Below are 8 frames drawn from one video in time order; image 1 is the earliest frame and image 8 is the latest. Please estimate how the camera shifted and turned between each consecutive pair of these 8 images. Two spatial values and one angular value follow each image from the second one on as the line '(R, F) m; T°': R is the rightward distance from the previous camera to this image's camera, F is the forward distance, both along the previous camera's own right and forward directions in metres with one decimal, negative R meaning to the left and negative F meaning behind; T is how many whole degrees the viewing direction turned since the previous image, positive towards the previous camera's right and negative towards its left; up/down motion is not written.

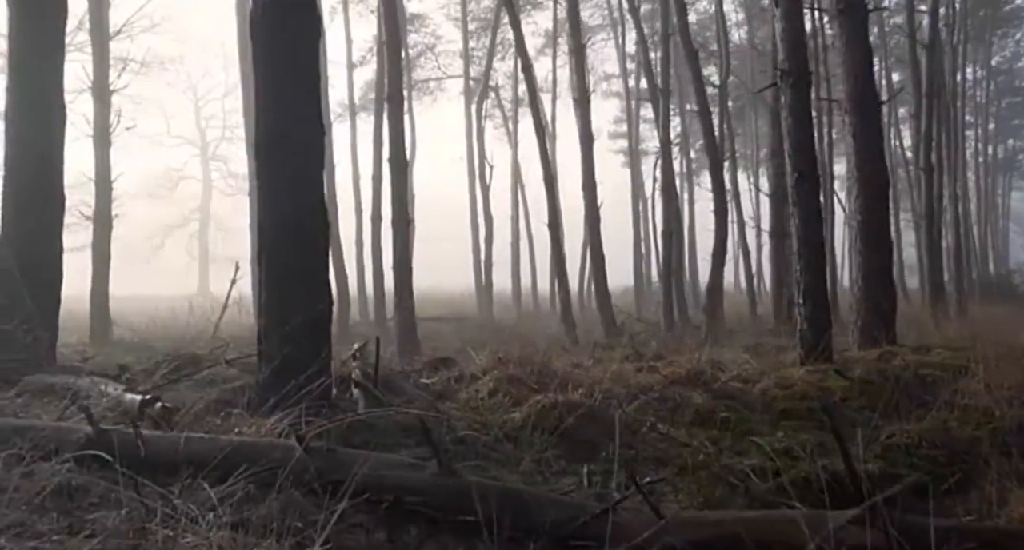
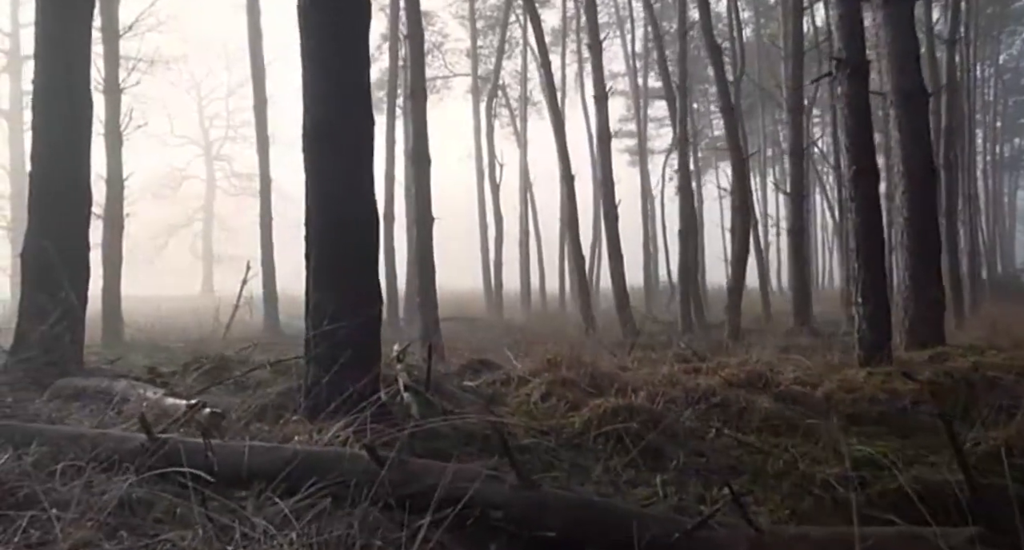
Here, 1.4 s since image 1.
(-0.4, +0.3) m; 0°
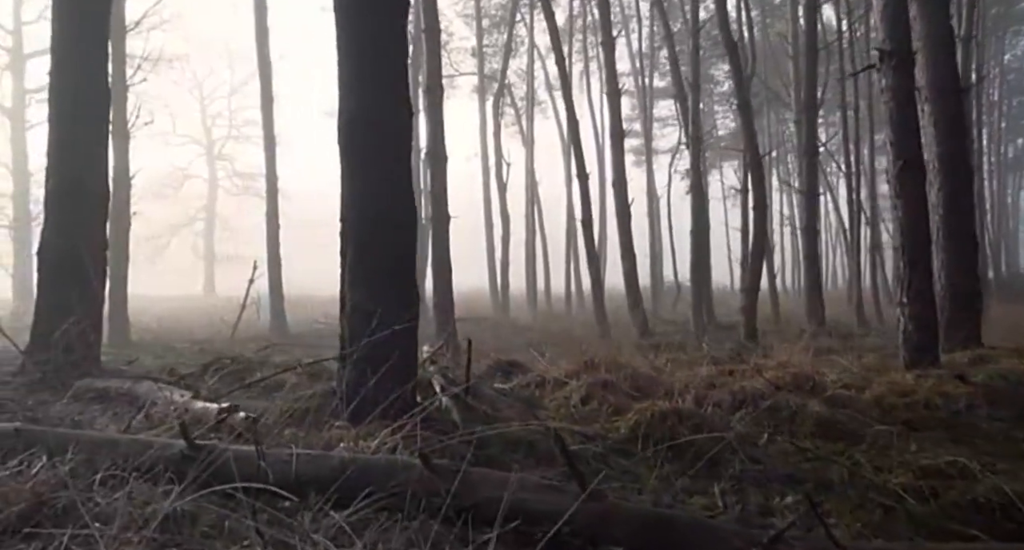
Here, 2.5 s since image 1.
(-0.3, +0.3) m; 0°
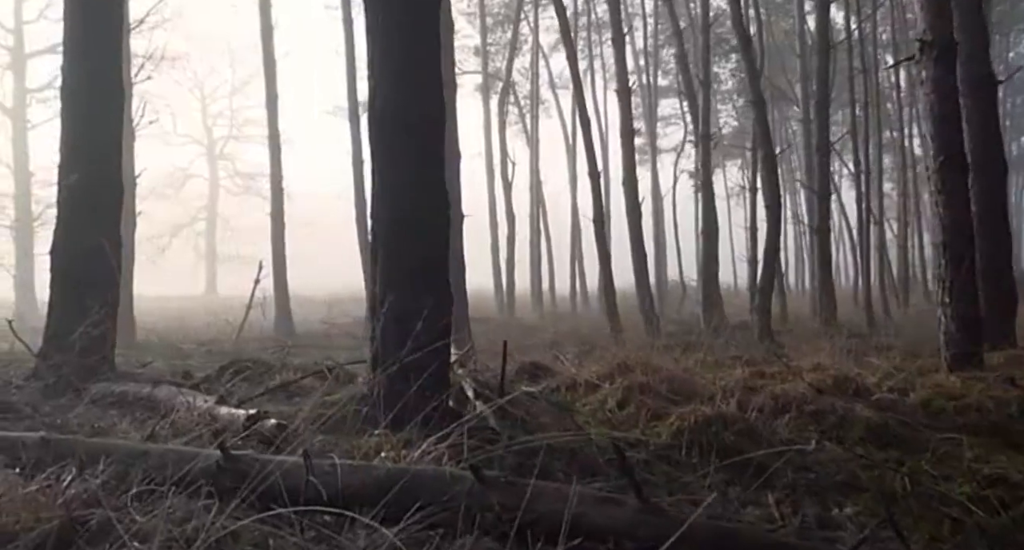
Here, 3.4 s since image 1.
(-0.2, +0.2) m; 0°
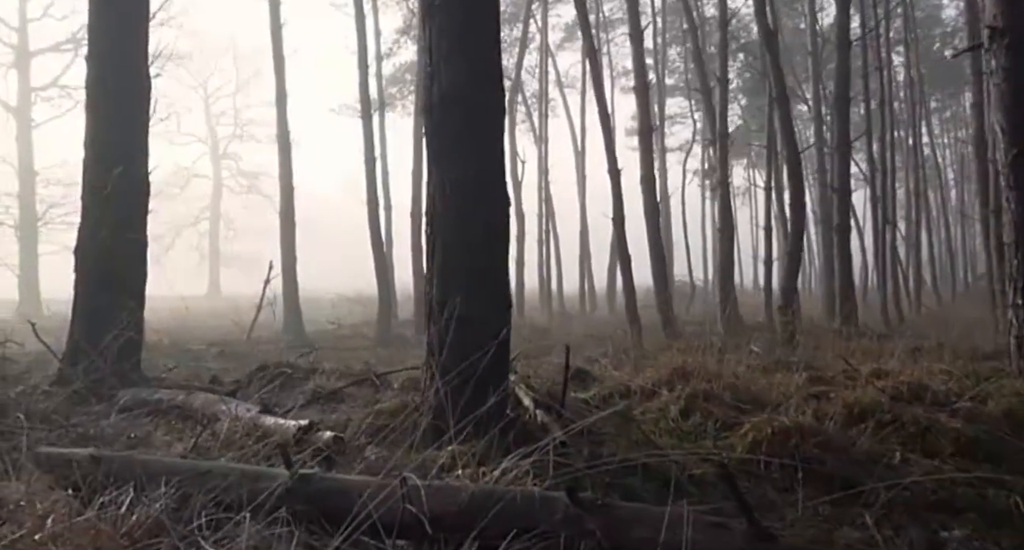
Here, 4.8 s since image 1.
(-0.4, +0.4) m; 0°
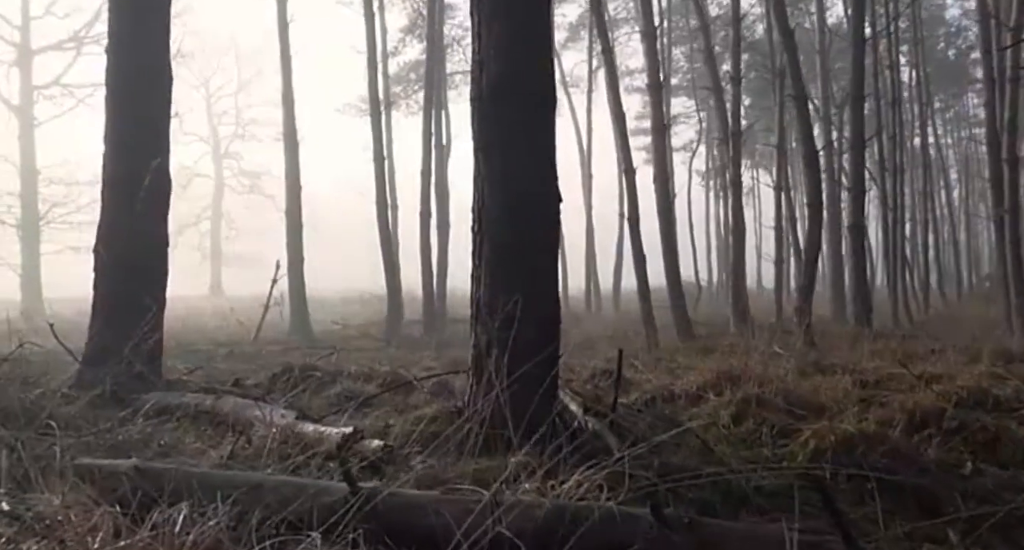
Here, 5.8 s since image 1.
(-0.3, +0.3) m; 0°
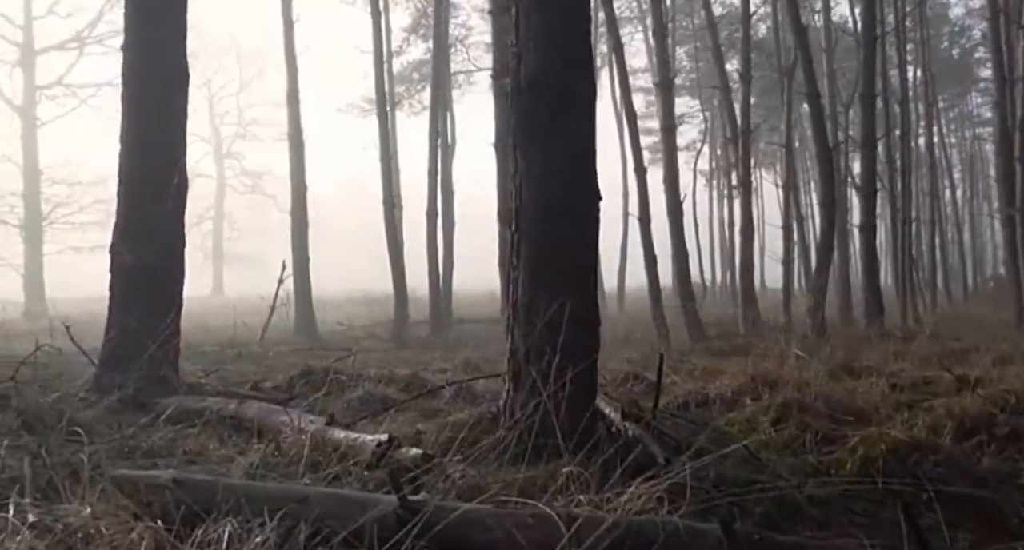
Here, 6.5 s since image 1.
(-0.2, +0.2) m; 0°
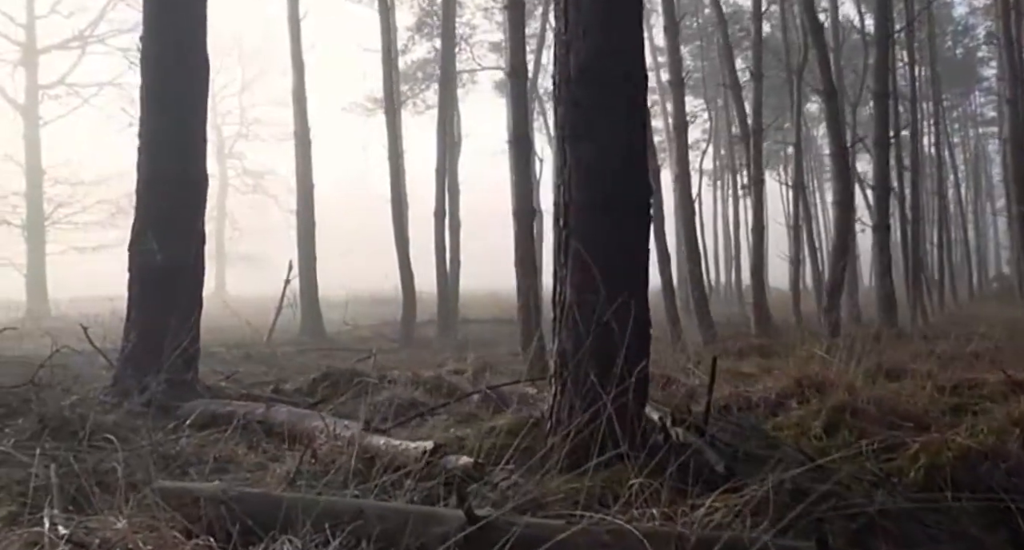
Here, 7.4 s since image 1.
(-0.3, +0.2) m; 0°
